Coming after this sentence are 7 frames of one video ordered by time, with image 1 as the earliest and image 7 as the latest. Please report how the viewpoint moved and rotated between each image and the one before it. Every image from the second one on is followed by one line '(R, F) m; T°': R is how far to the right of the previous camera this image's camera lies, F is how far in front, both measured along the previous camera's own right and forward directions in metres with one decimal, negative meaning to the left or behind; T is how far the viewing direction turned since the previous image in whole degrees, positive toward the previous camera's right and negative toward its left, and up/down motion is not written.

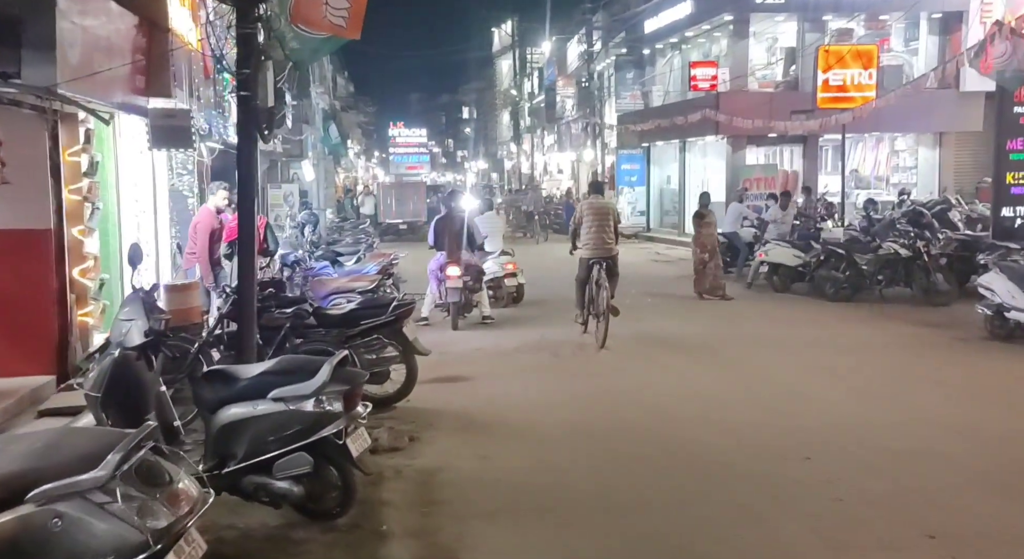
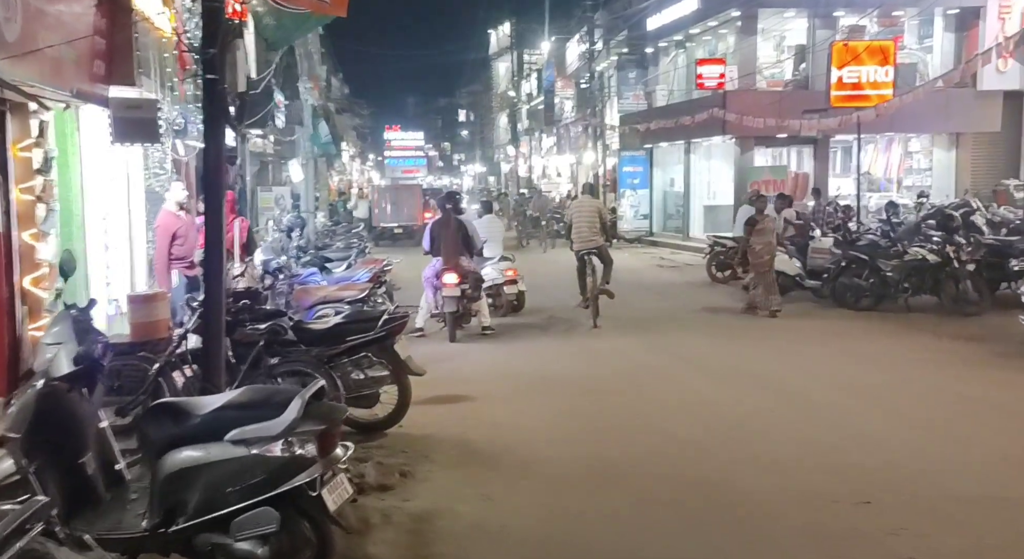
(-0.1, +1.0) m; 0°
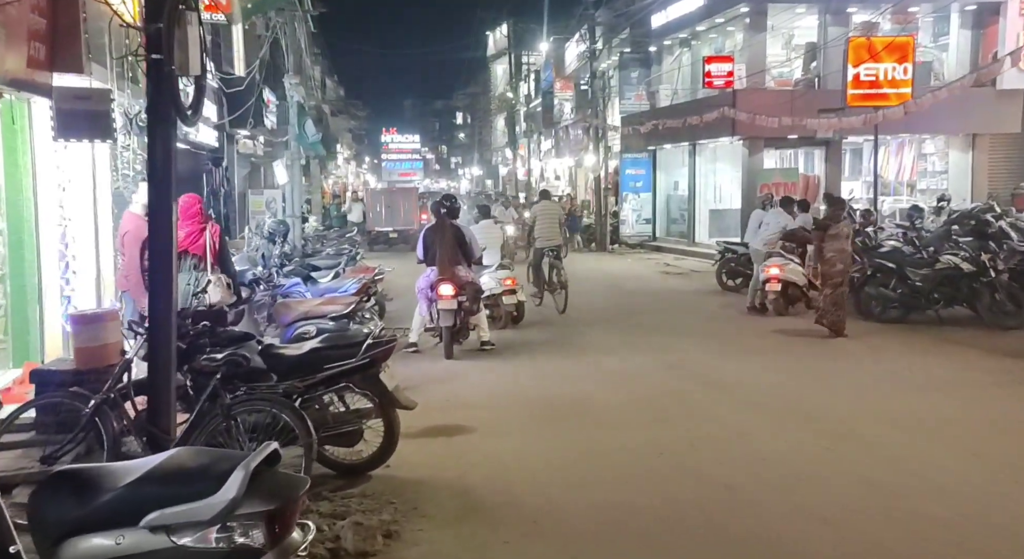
(-0.1, +1.1) m; 0°
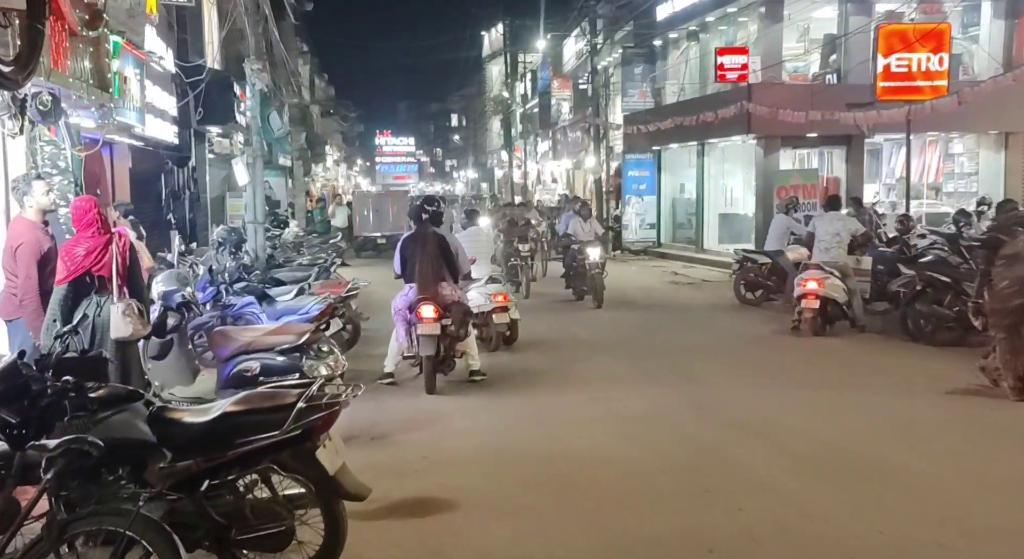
(0.0, +2.0) m; 0°
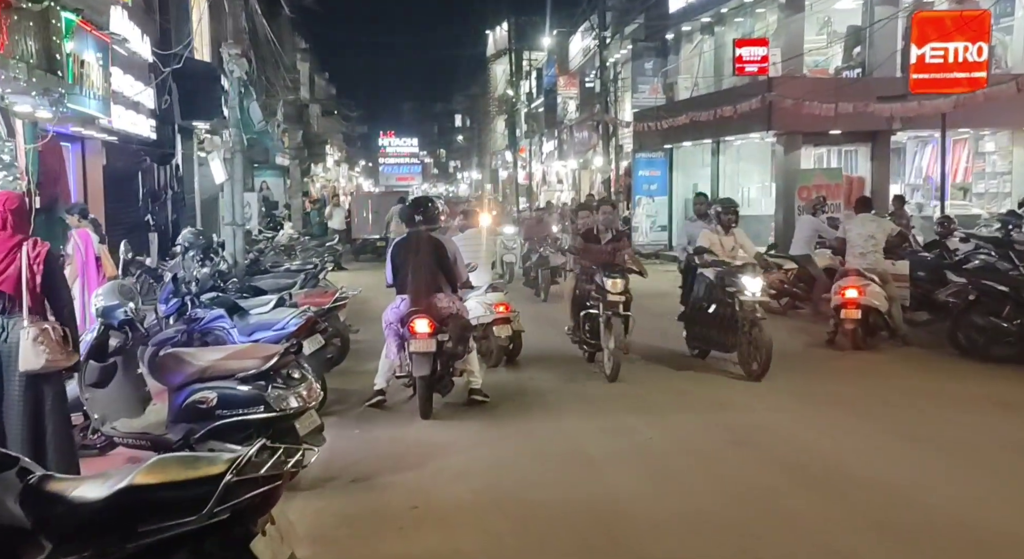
(0.0, +1.3) m; 0°
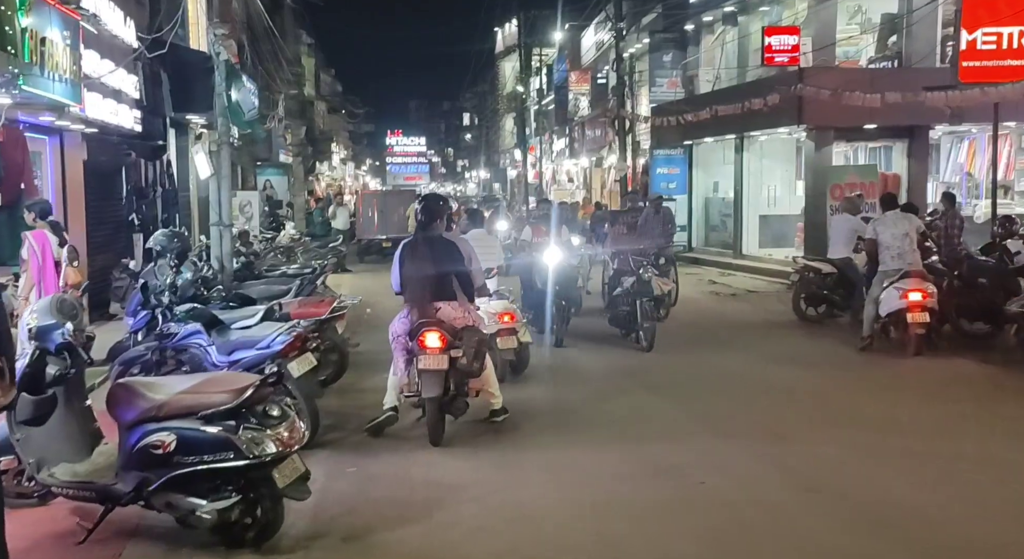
(-0.1, +1.3) m; 0°
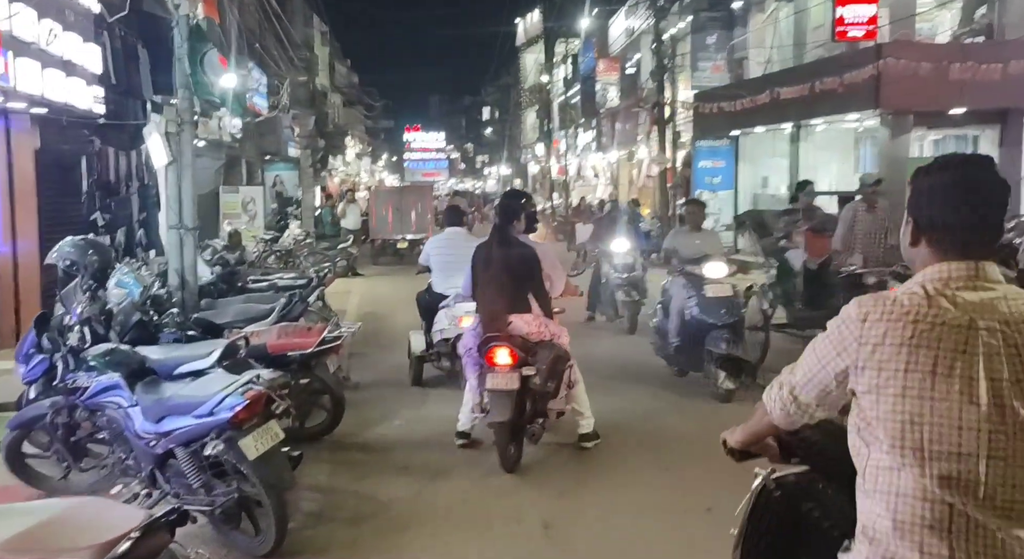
(-0.2, +2.5) m; -1°
